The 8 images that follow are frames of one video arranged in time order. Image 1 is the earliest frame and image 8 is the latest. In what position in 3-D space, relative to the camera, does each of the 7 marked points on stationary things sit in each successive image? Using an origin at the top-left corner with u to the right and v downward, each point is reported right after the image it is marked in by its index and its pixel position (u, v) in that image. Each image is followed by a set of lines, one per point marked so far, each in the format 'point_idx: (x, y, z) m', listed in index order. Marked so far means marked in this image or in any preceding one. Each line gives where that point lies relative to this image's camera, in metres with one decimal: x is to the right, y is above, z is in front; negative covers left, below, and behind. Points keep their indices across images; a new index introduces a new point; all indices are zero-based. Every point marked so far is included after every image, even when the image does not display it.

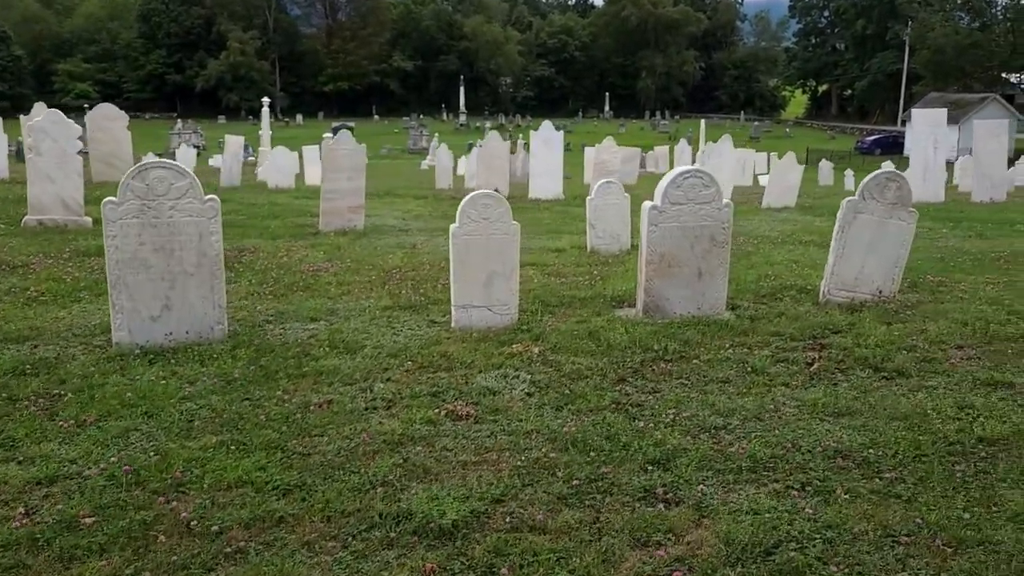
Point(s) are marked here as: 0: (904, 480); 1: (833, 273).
0: (+2.2, -1.1, +4.6) m
1: (+3.3, +0.2, +8.5) m
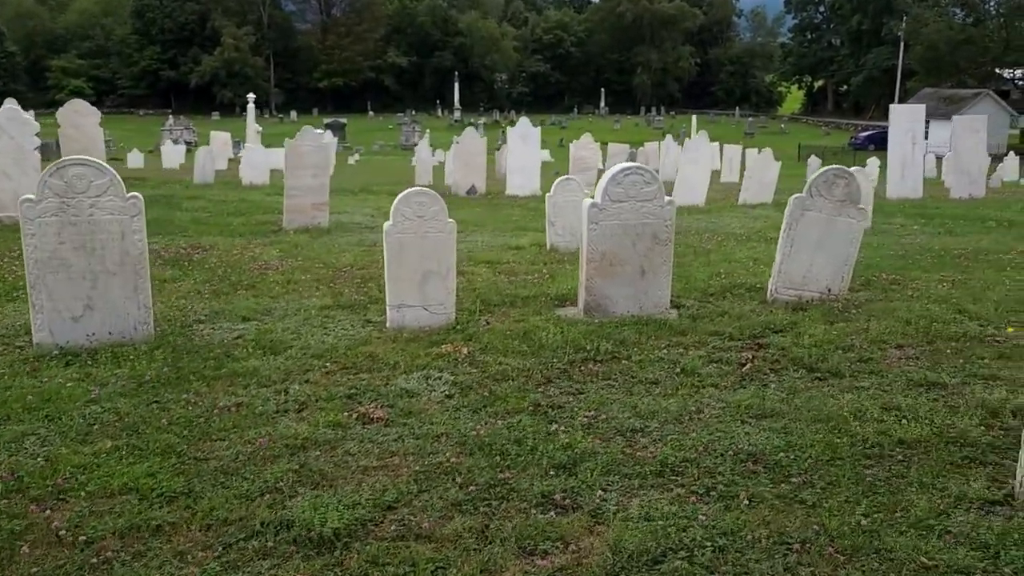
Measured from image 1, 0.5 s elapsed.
0: (+1.6, -1.1, +4.5) m
1: (+2.7, +0.2, +8.4) m
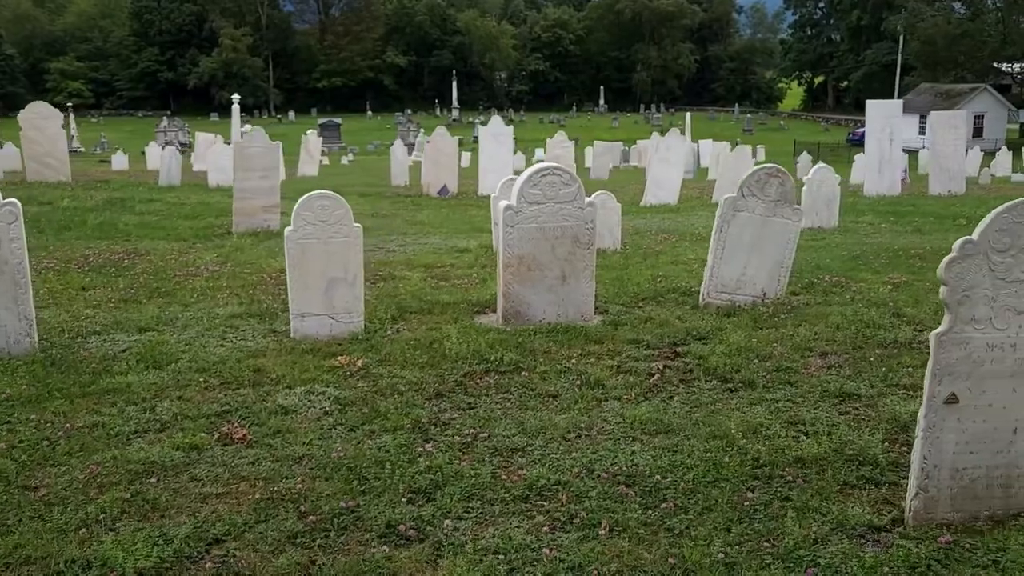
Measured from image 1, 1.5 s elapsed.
0: (+0.9, -1.1, +4.2) m
1: (+1.9, +0.1, +8.1) m
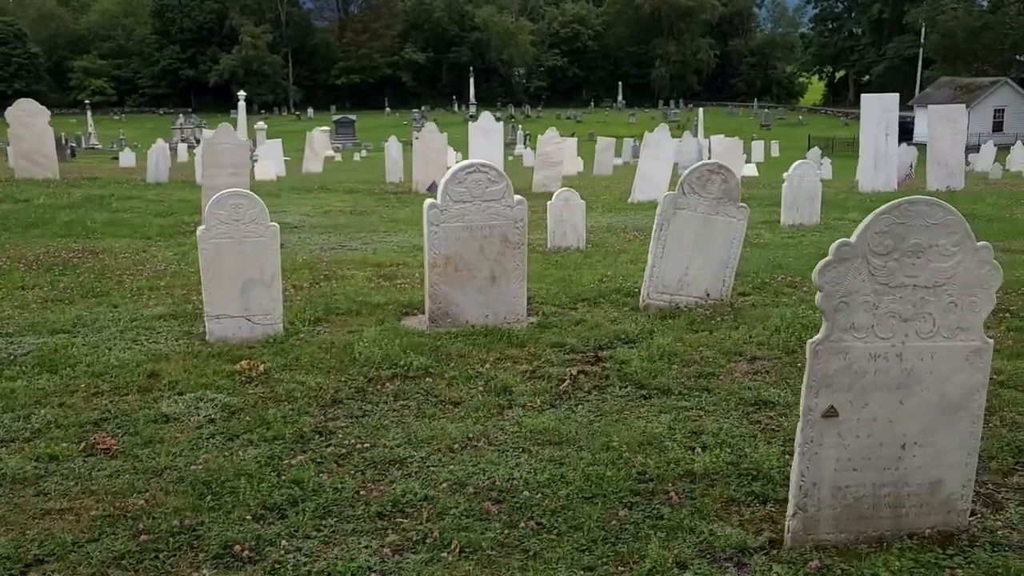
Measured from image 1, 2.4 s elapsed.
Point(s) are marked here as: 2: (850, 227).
0: (+0.2, -1.1, +3.9) m
1: (+1.3, +0.1, +7.8) m
2: (+6.1, +1.1, +15.0) m
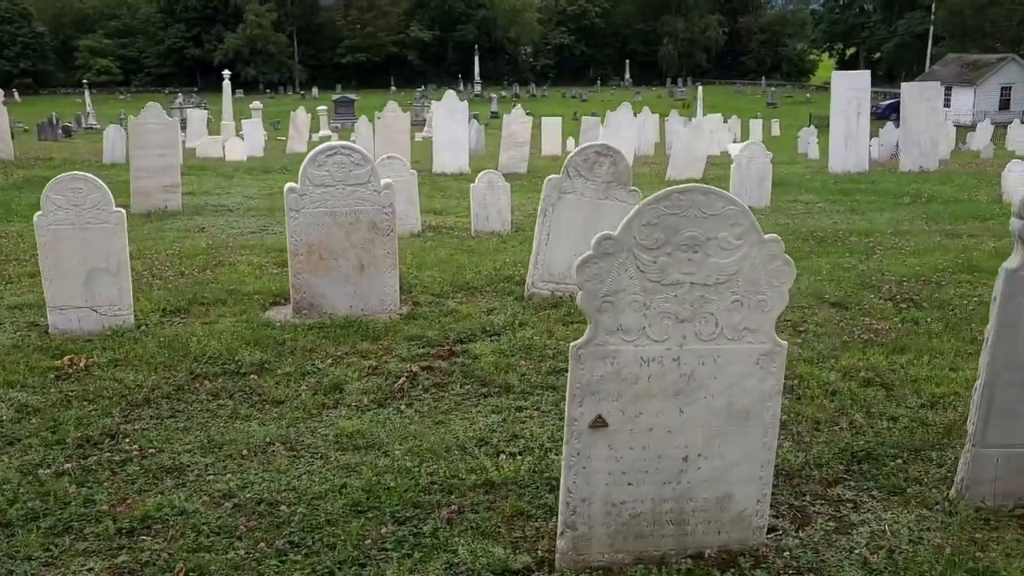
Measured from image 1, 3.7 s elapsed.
0: (-0.9, -1.1, +3.6) m
1: (+0.2, +0.2, +7.4) m
2: (+5.0, +1.4, +14.6) m
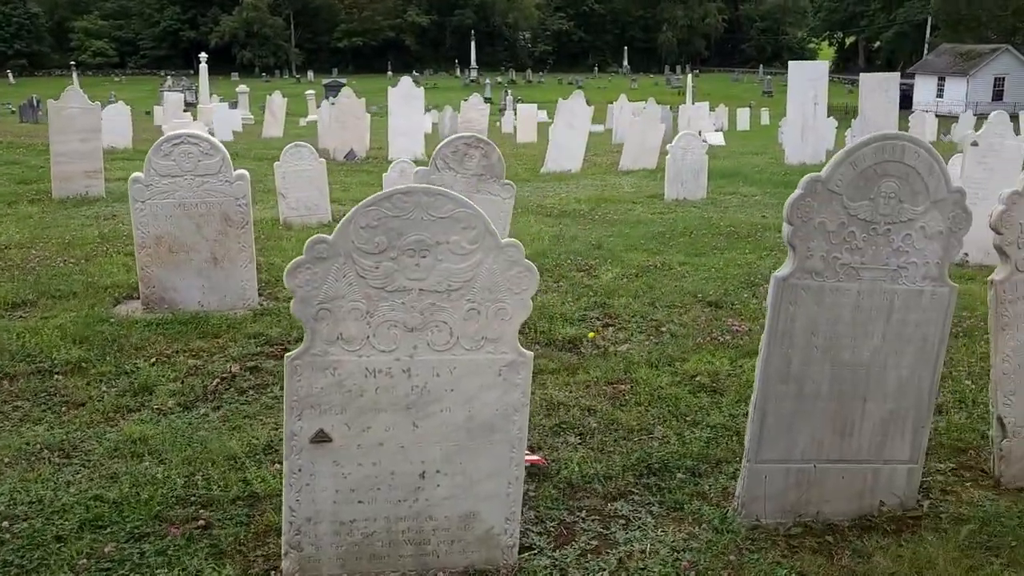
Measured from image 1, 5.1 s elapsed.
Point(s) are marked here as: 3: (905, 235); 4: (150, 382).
0: (-2.0, -1.1, +3.4) m
1: (-0.9, +0.3, +7.2) m
2: (+3.8, +1.5, +14.4) m
3: (+1.7, +0.2, +3.7) m
4: (-2.3, -0.6, +5.3) m
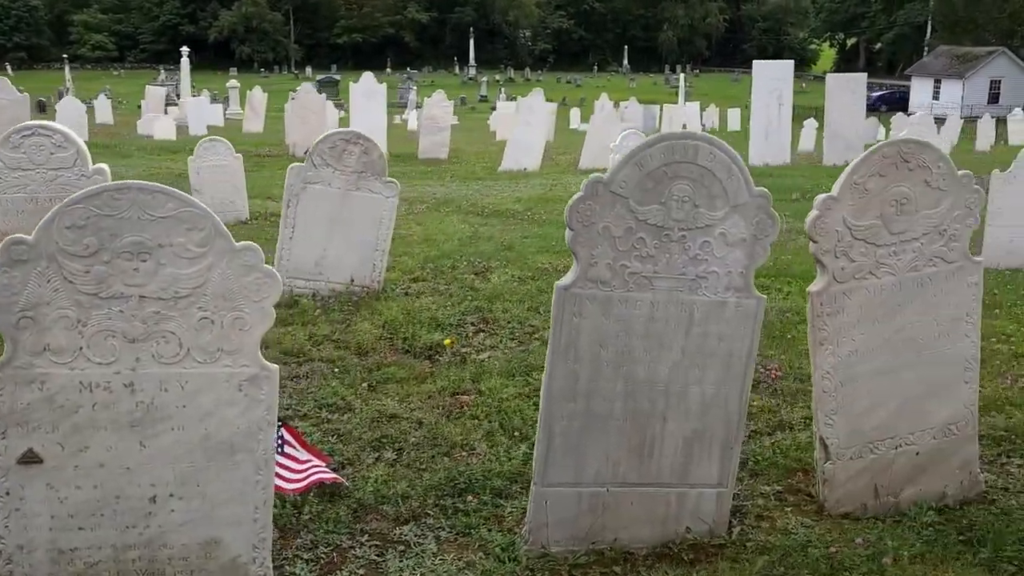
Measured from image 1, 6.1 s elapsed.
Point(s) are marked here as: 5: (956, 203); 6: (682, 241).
0: (-3.0, -1.1, +3.1) m
1: (-1.9, +0.3, +6.9) m
2: (+2.8, +1.4, +14.1) m
3: (+0.8, +0.2, +3.4) m
4: (-3.2, -0.6, +5.0) m
5: (+2.0, +0.4, +3.7) m
6: (+0.7, +0.2, +3.4) m
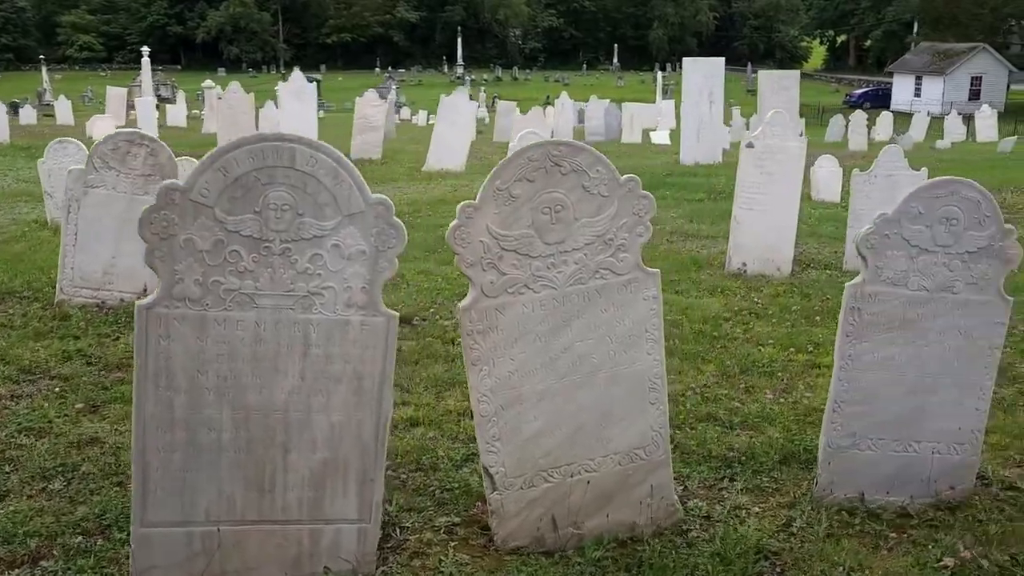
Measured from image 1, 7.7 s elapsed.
0: (-4.5, -1.2, +2.7) m
1: (-3.5, +0.2, +6.5) m
2: (+1.1, +1.4, +13.8) m
3: (-0.7, +0.1, +3.1) m
4: (-4.8, -0.7, +4.6) m
5: (+0.5, +0.3, +3.4) m
6: (-0.8, +0.1, +3.1) m
